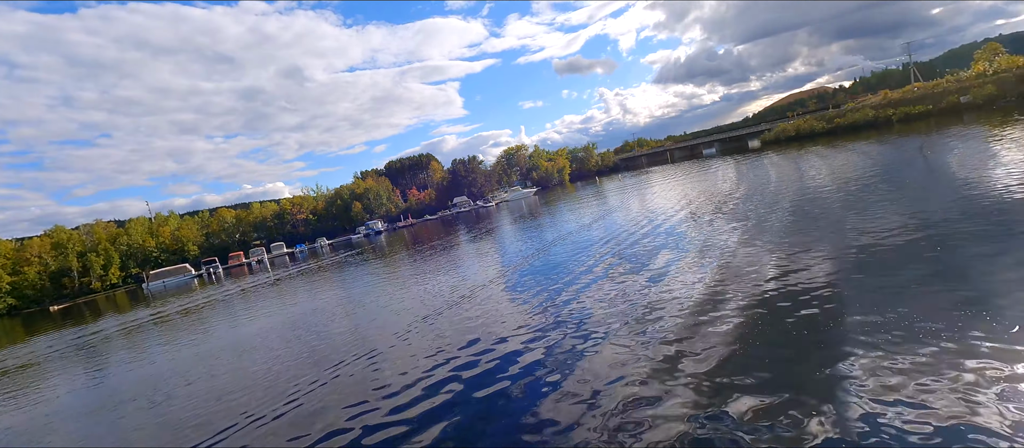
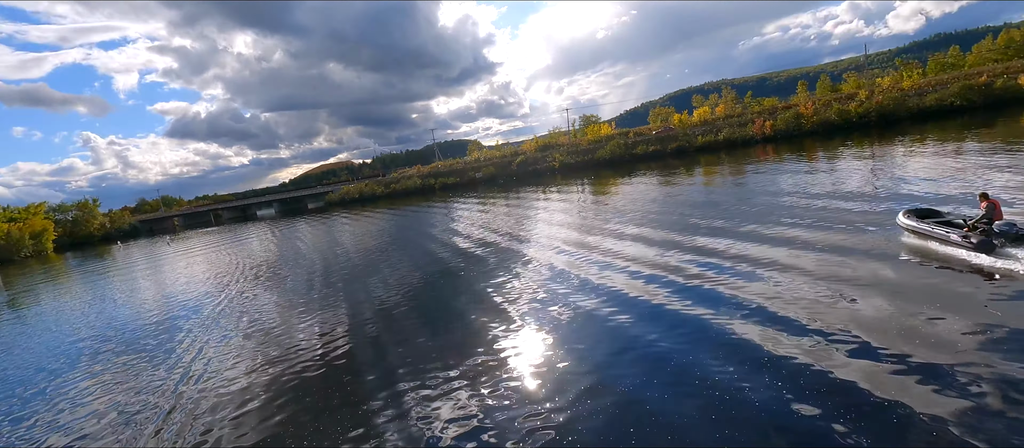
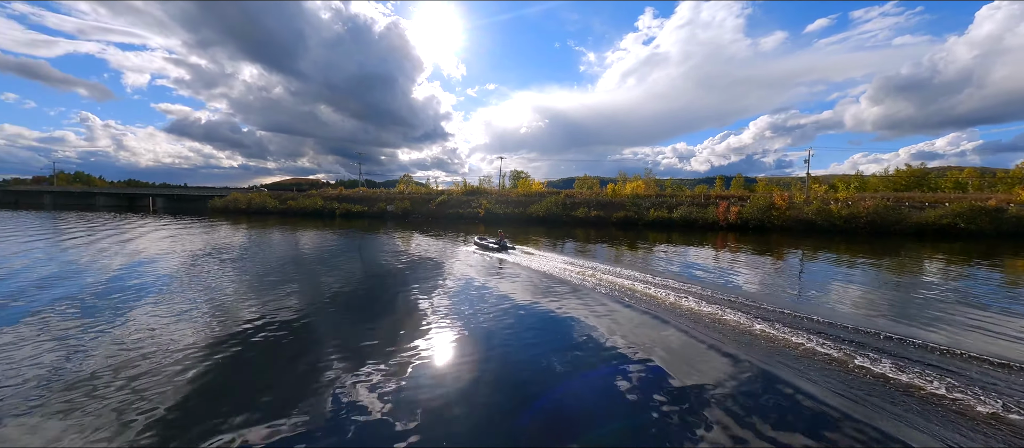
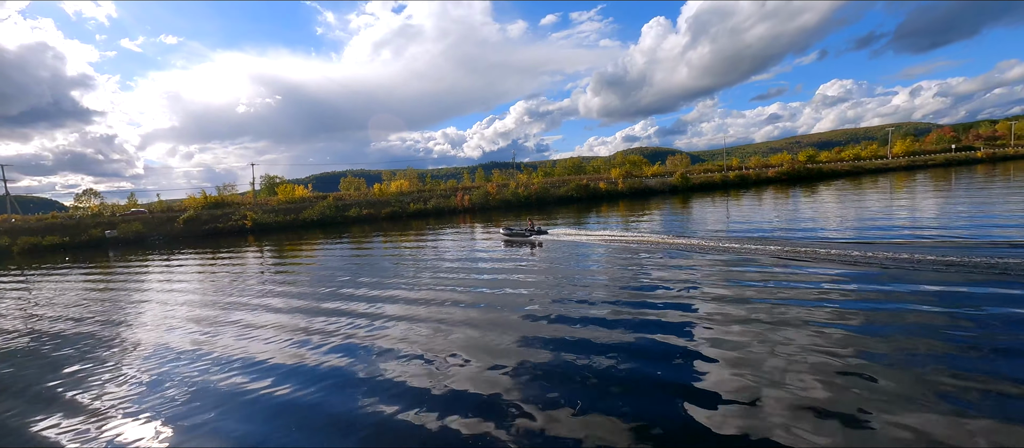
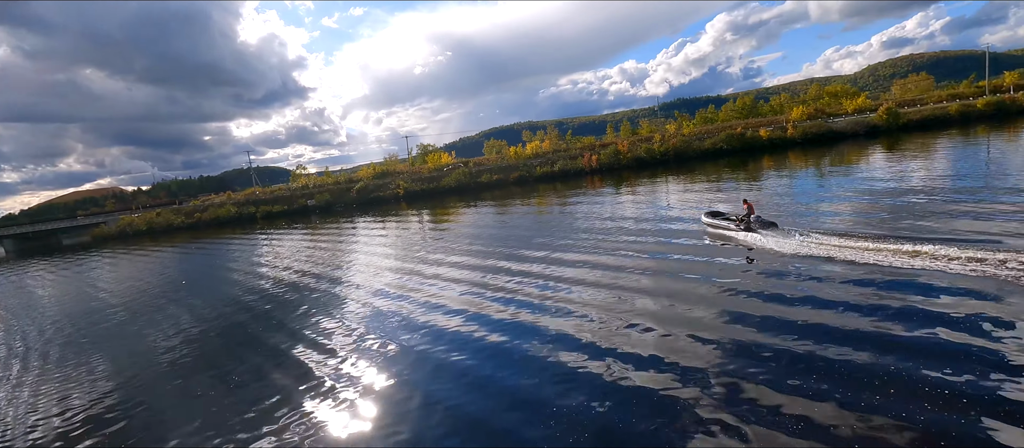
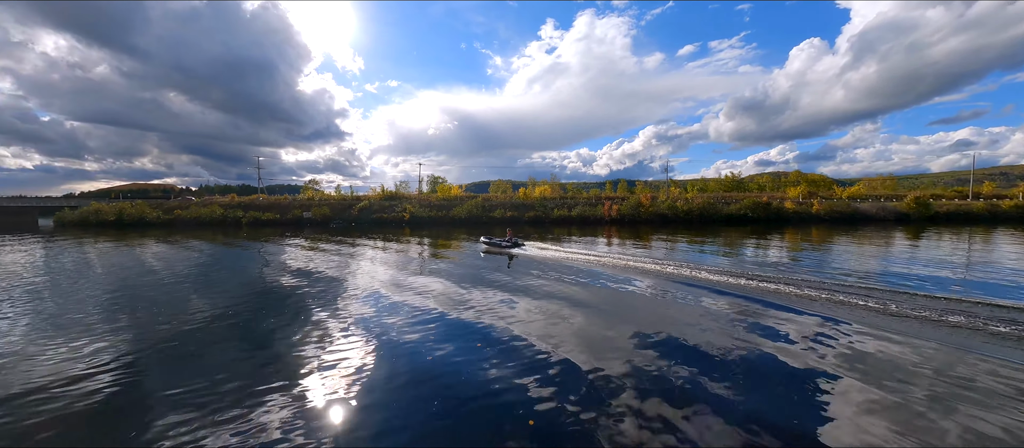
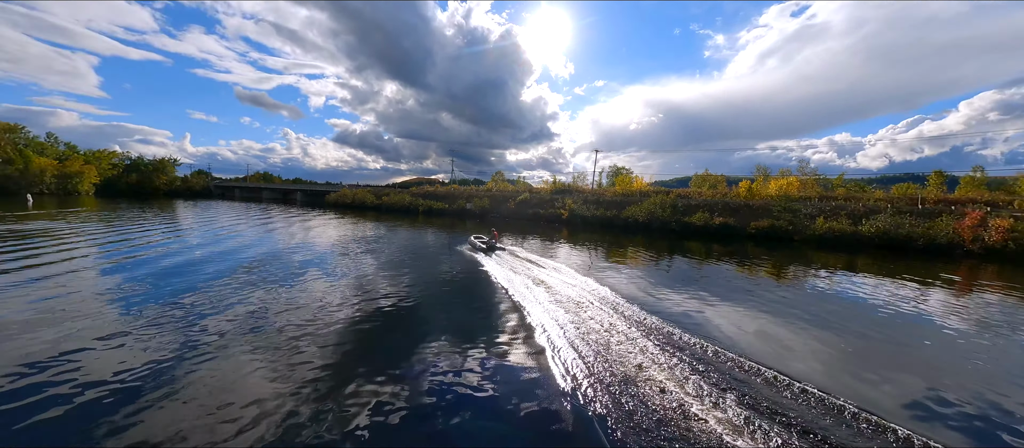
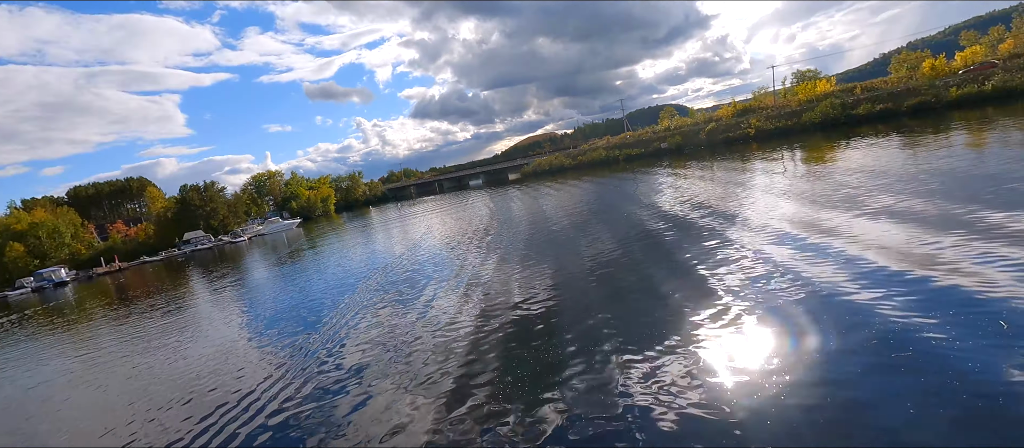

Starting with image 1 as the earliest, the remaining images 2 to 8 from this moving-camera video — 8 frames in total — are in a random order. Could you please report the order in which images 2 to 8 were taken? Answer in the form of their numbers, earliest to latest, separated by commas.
8, 2, 5, 4, 6, 3, 7
